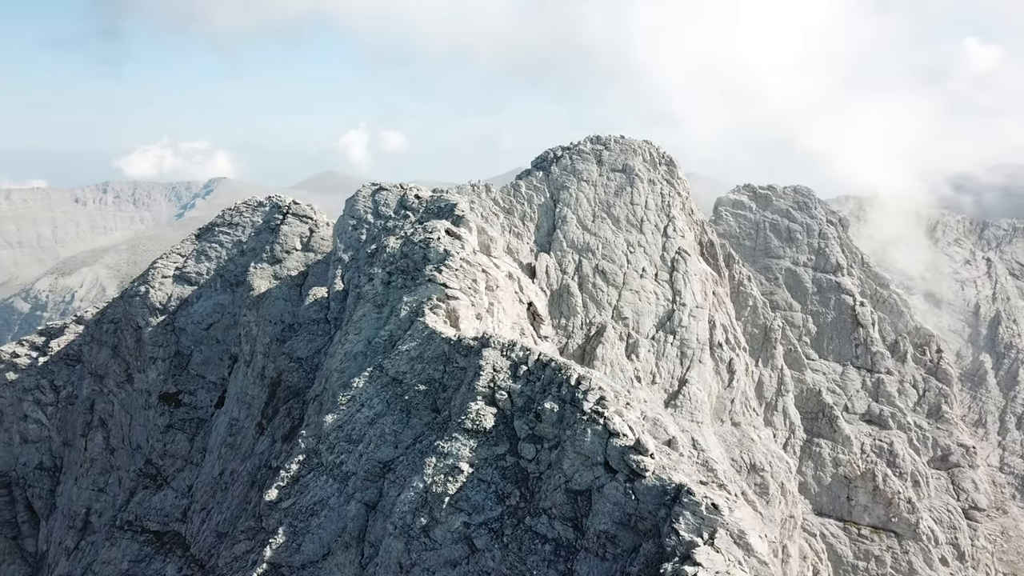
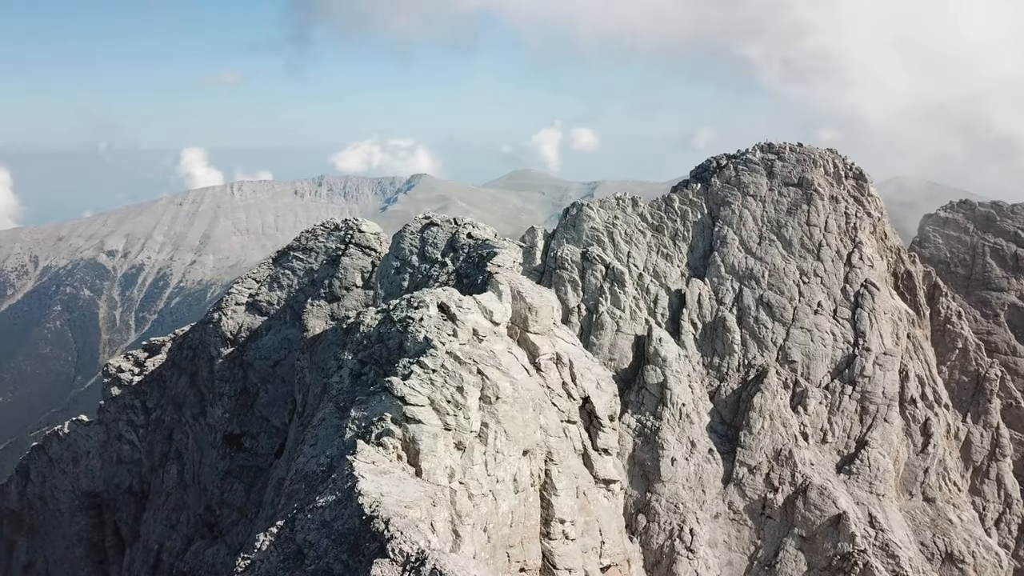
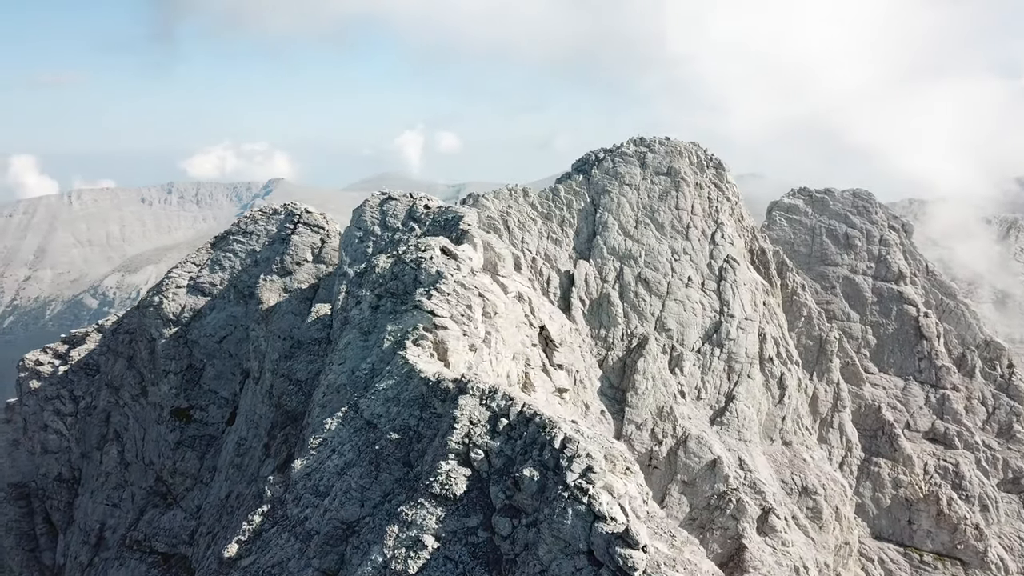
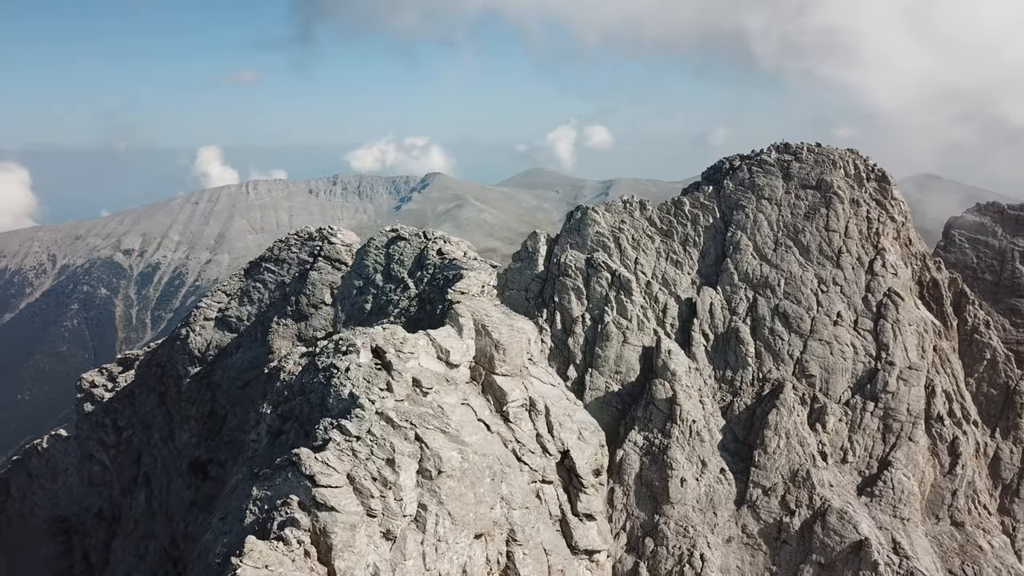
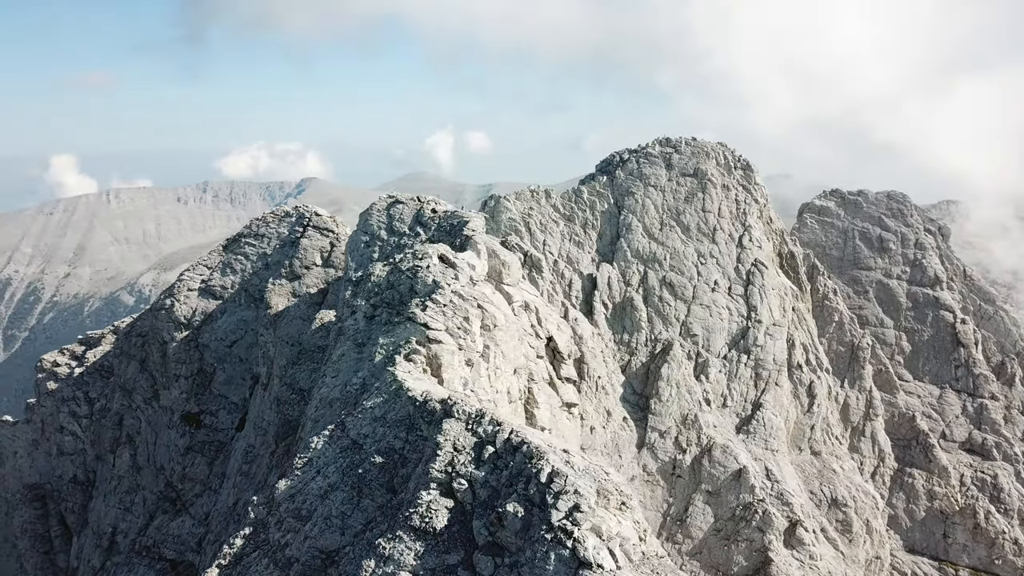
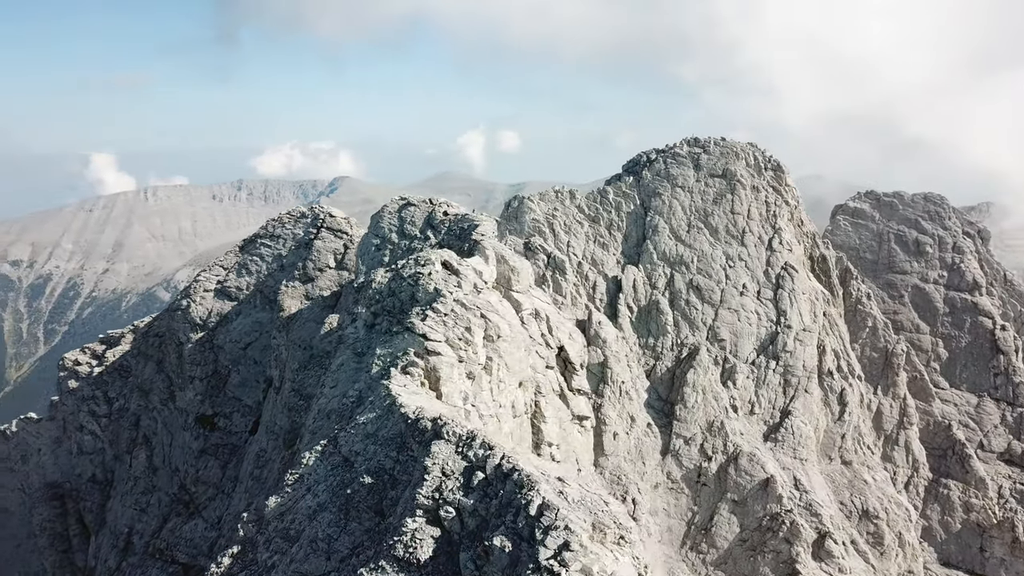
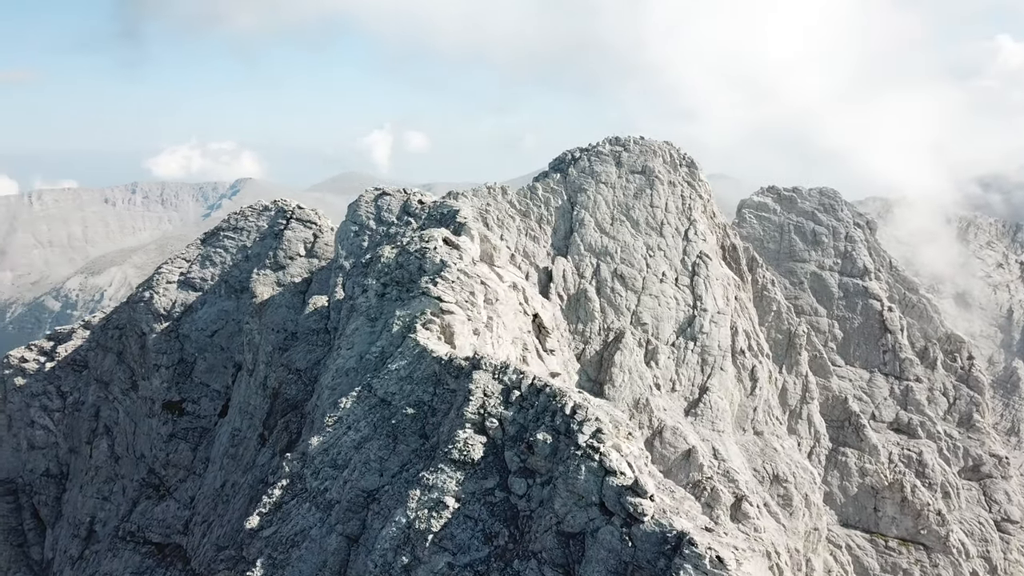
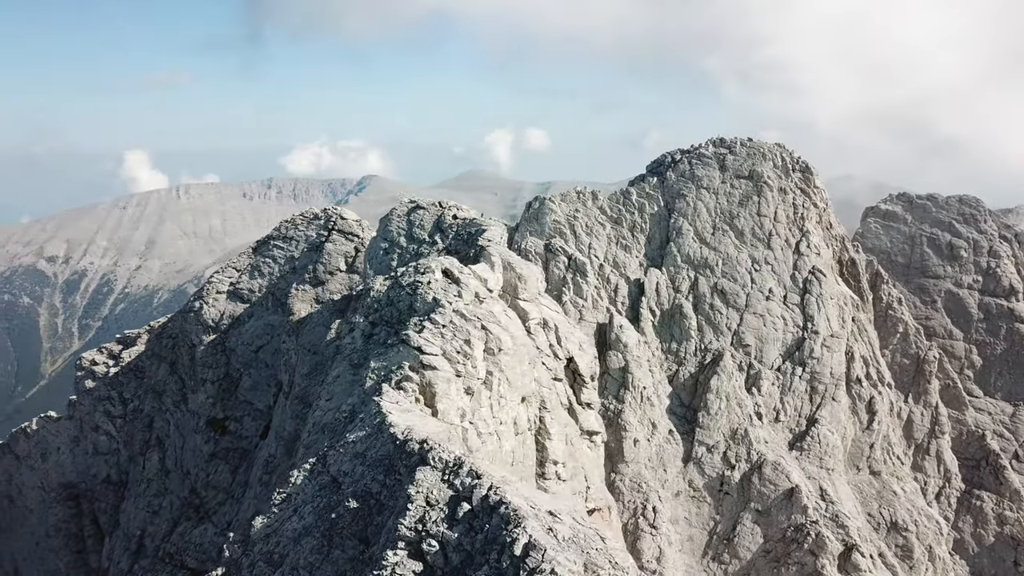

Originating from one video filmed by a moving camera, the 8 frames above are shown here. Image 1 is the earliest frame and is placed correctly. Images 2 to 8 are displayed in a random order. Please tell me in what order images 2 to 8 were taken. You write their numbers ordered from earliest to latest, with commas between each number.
7, 3, 5, 6, 8, 2, 4
